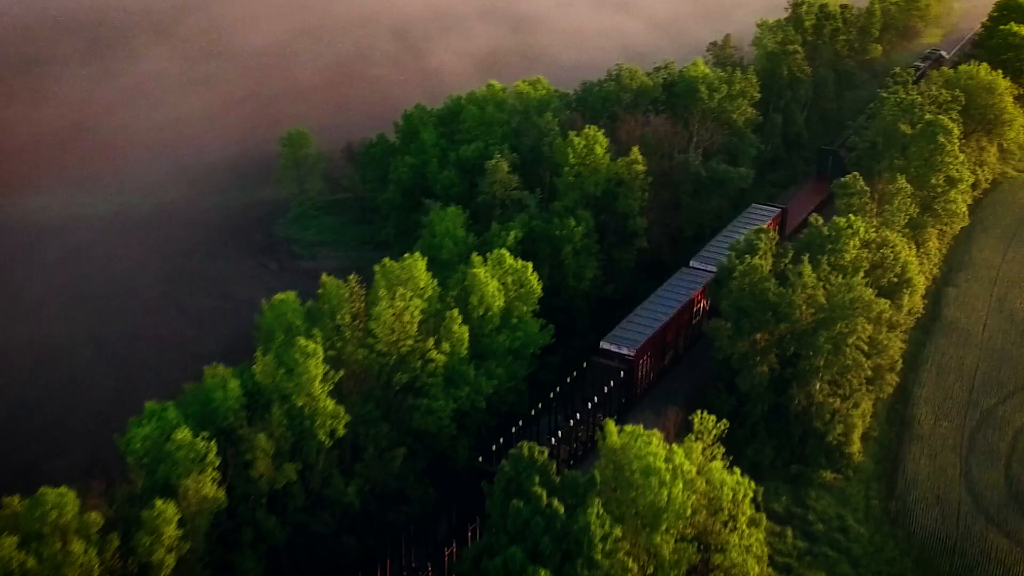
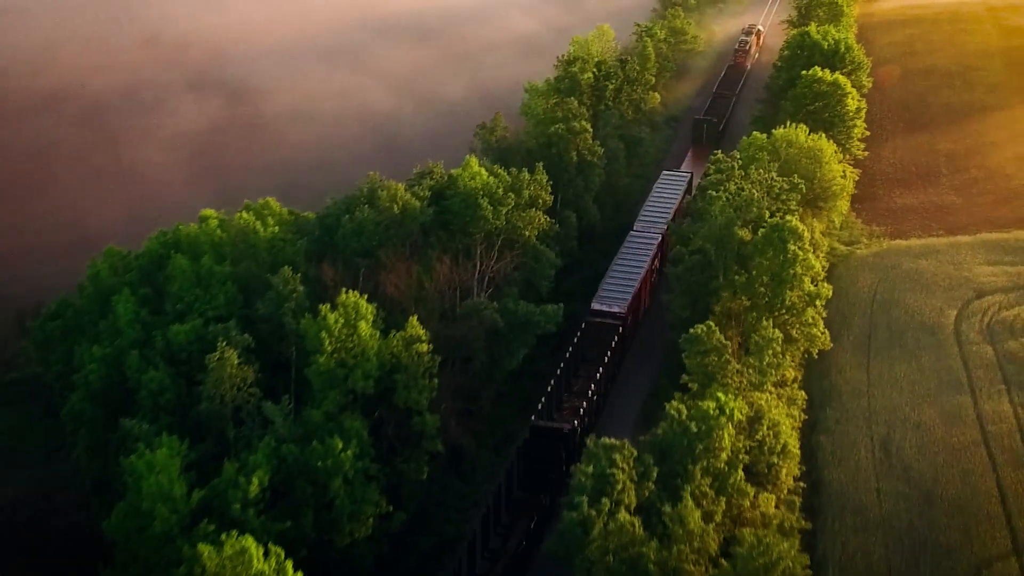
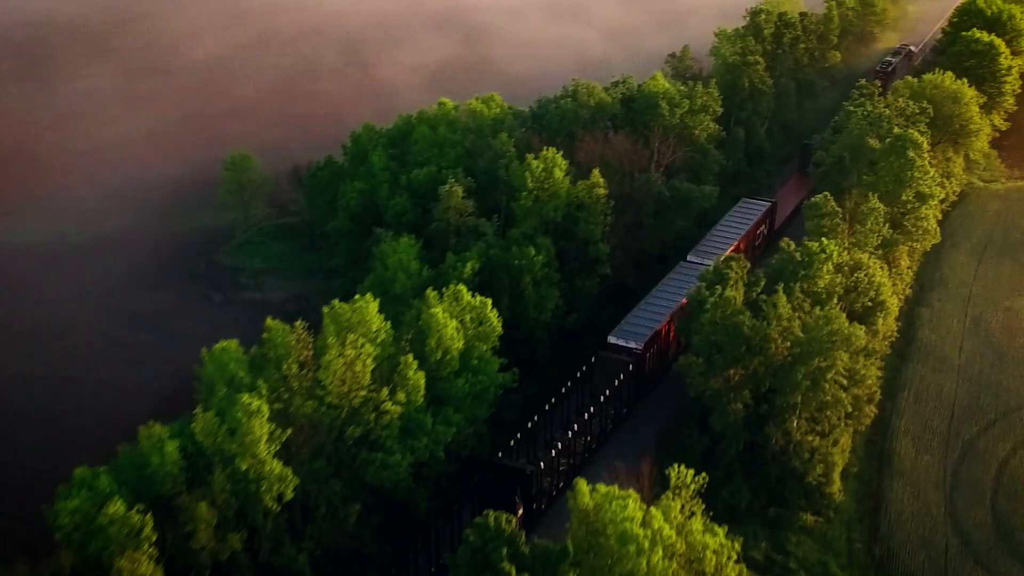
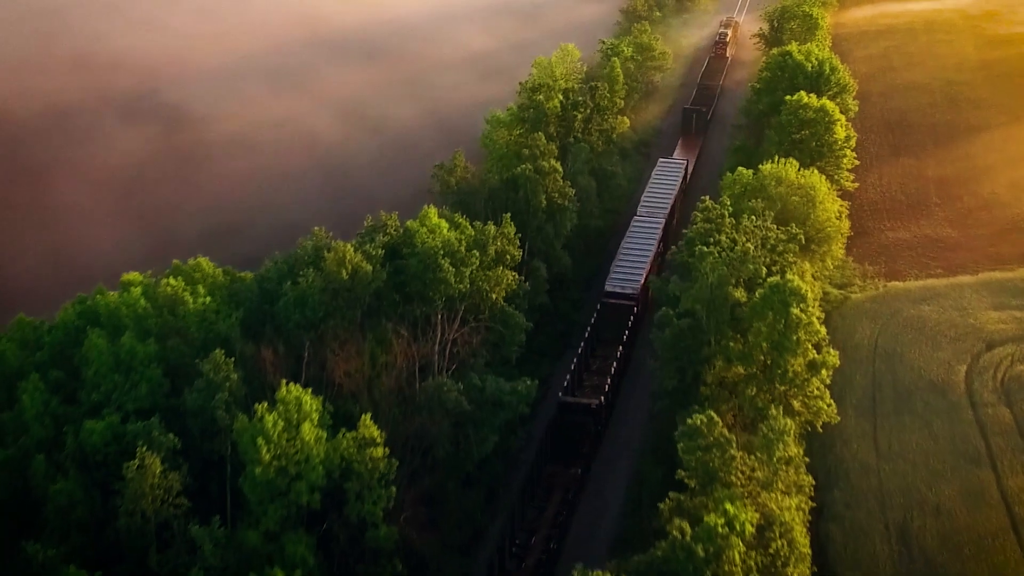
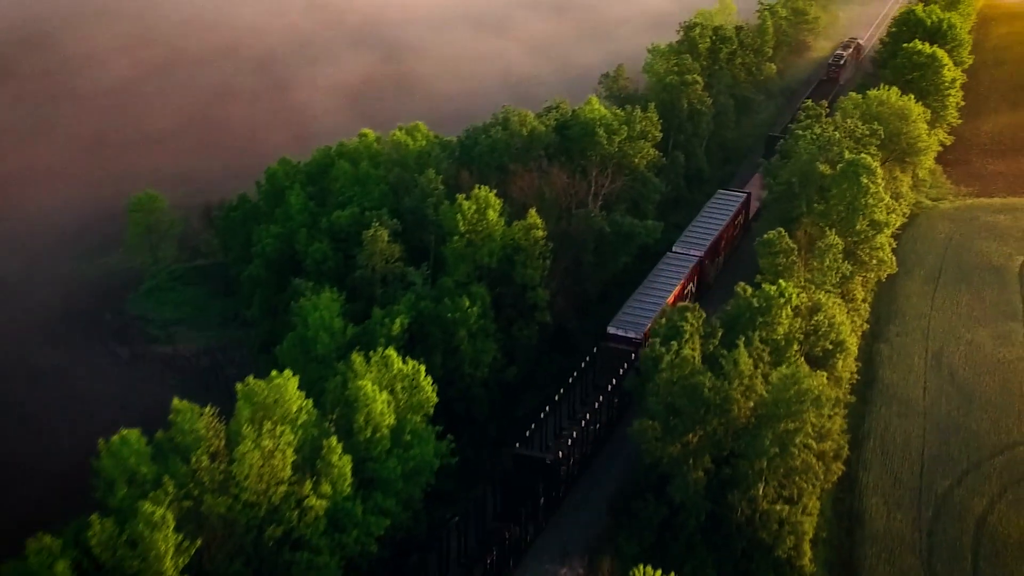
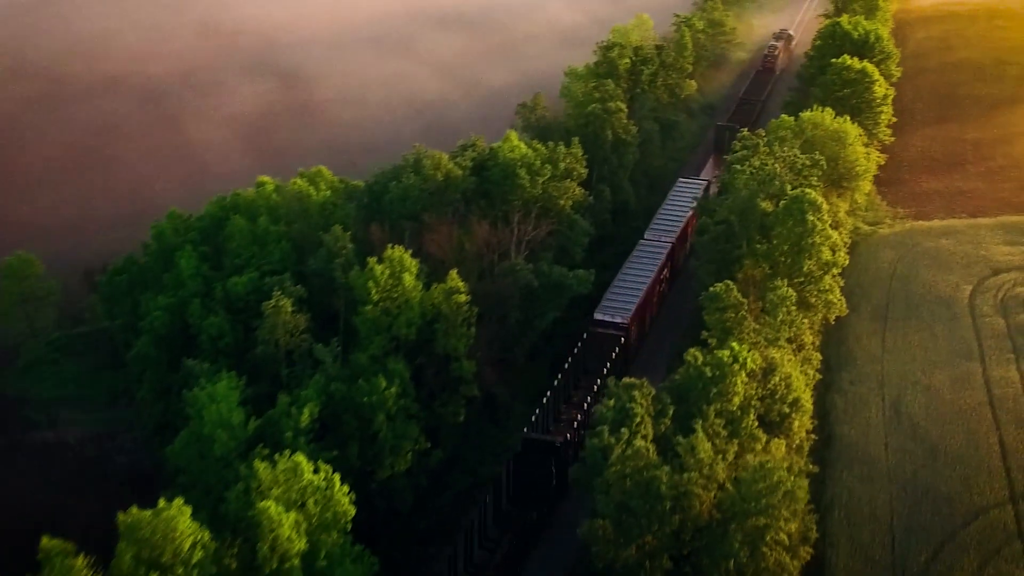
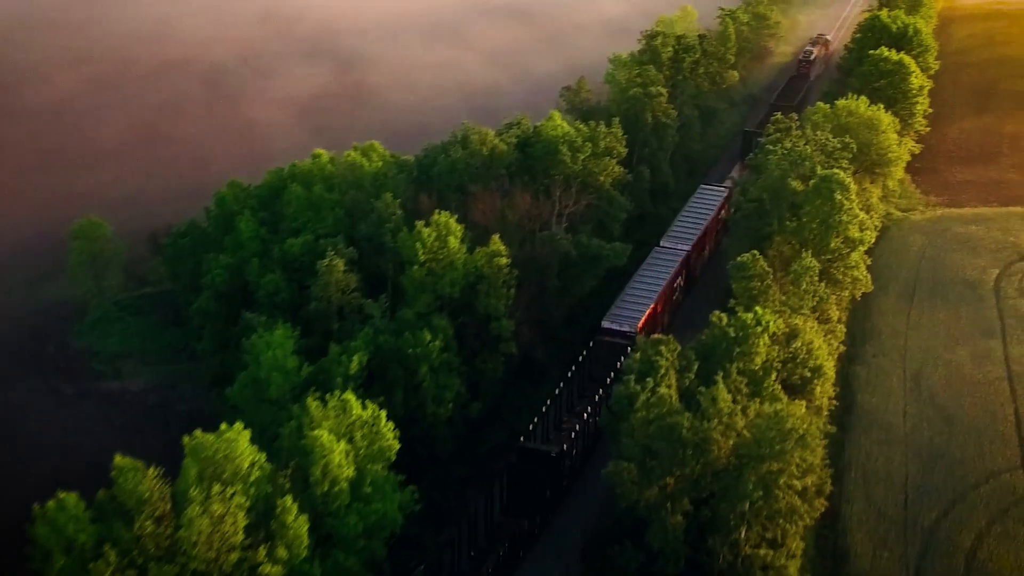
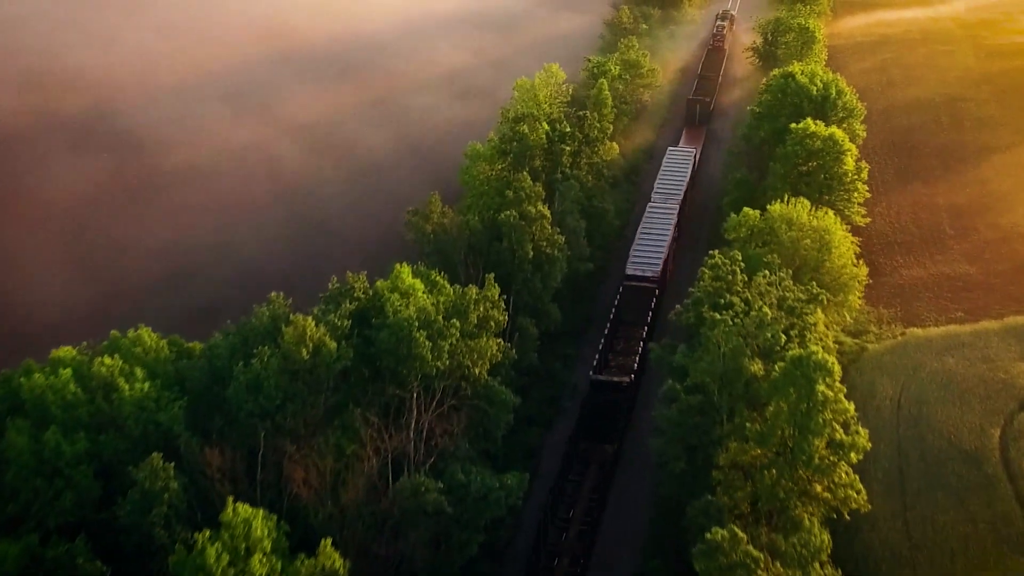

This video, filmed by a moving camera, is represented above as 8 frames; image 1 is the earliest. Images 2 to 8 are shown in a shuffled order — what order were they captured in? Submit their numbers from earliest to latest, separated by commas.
3, 5, 7, 6, 2, 4, 8
